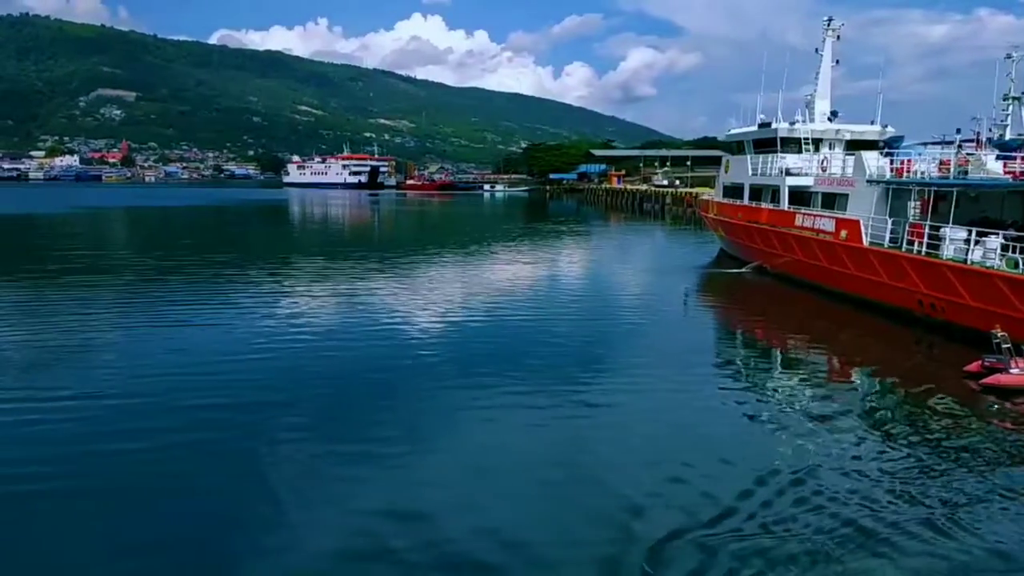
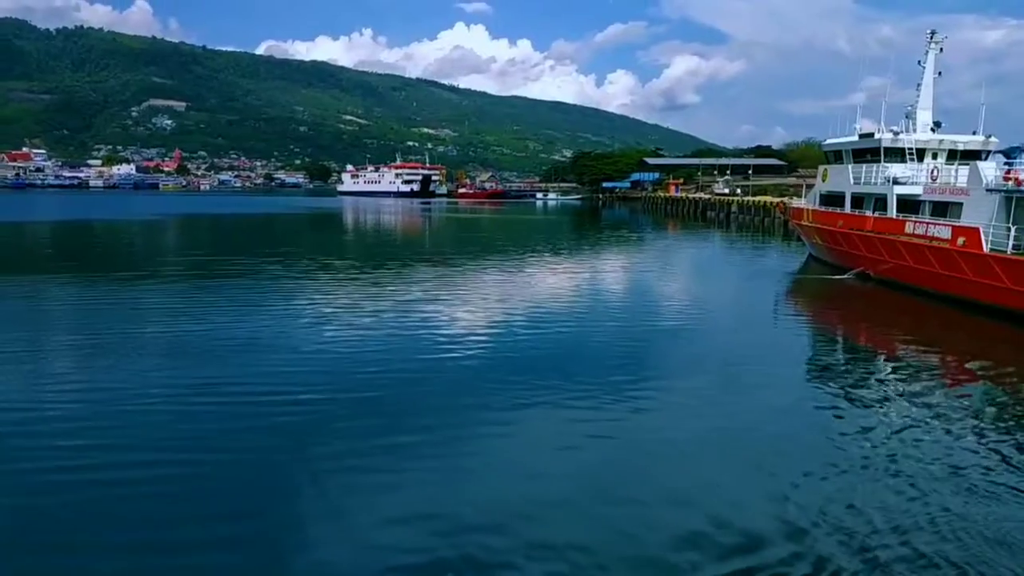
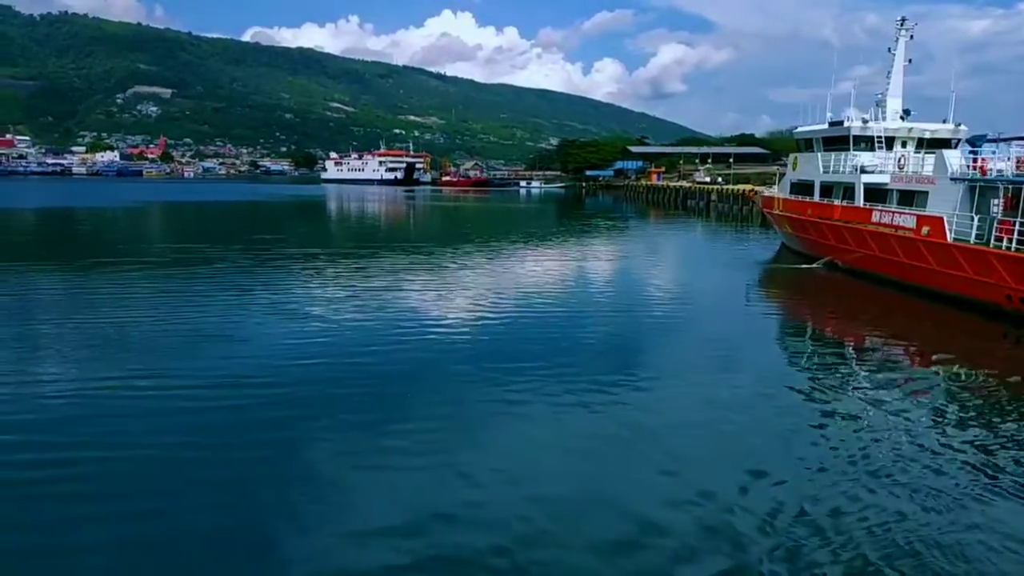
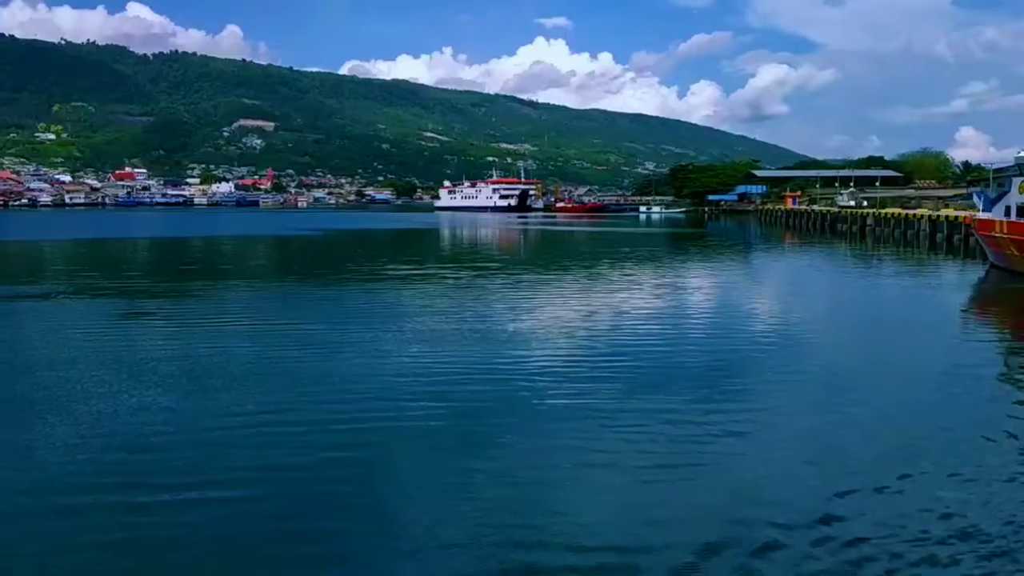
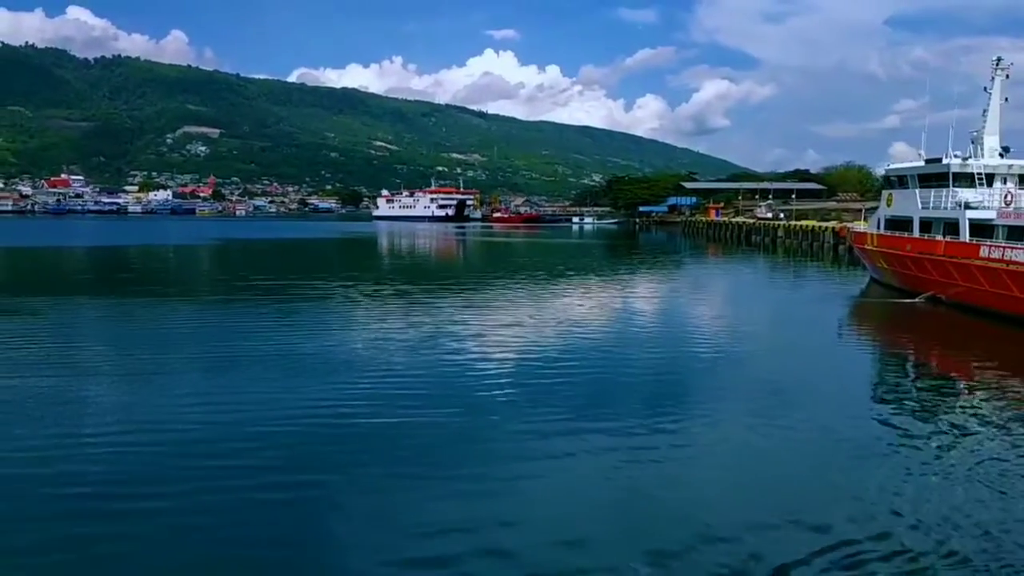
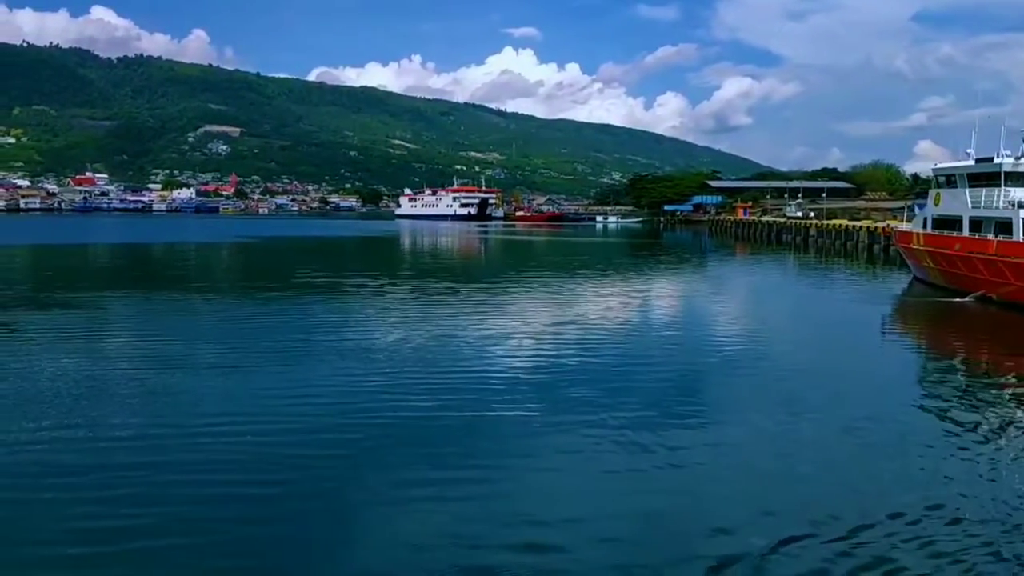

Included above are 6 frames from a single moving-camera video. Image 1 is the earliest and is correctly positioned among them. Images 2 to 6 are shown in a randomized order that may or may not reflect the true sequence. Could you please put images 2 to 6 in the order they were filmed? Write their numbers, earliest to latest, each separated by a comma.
3, 2, 5, 6, 4
